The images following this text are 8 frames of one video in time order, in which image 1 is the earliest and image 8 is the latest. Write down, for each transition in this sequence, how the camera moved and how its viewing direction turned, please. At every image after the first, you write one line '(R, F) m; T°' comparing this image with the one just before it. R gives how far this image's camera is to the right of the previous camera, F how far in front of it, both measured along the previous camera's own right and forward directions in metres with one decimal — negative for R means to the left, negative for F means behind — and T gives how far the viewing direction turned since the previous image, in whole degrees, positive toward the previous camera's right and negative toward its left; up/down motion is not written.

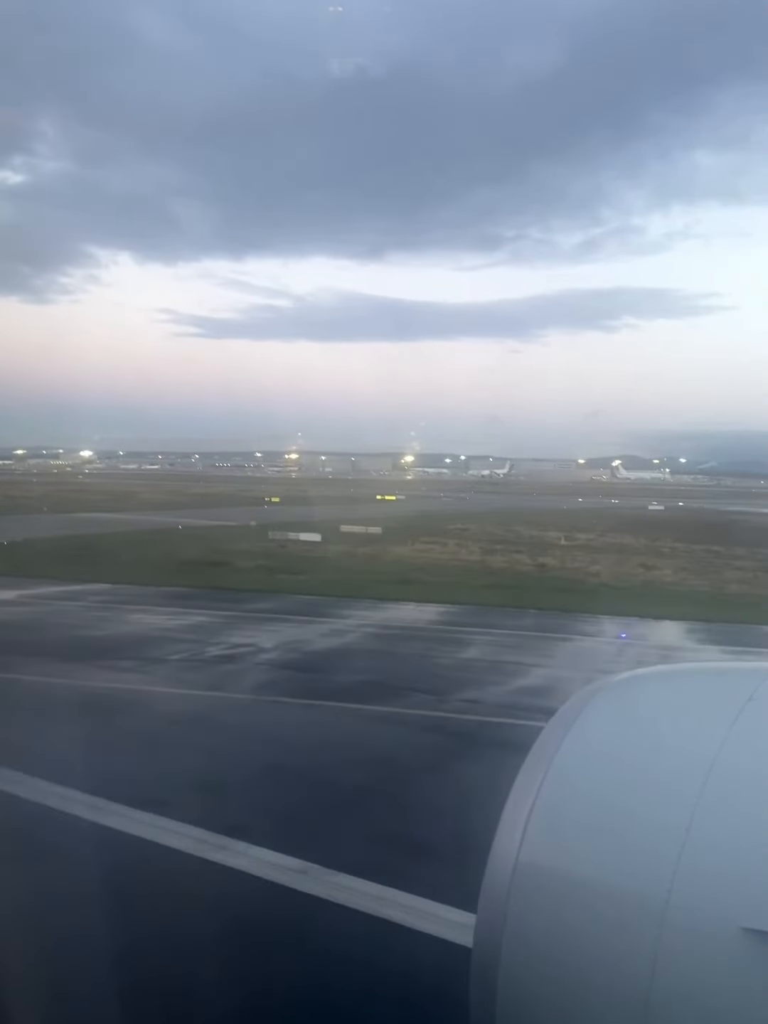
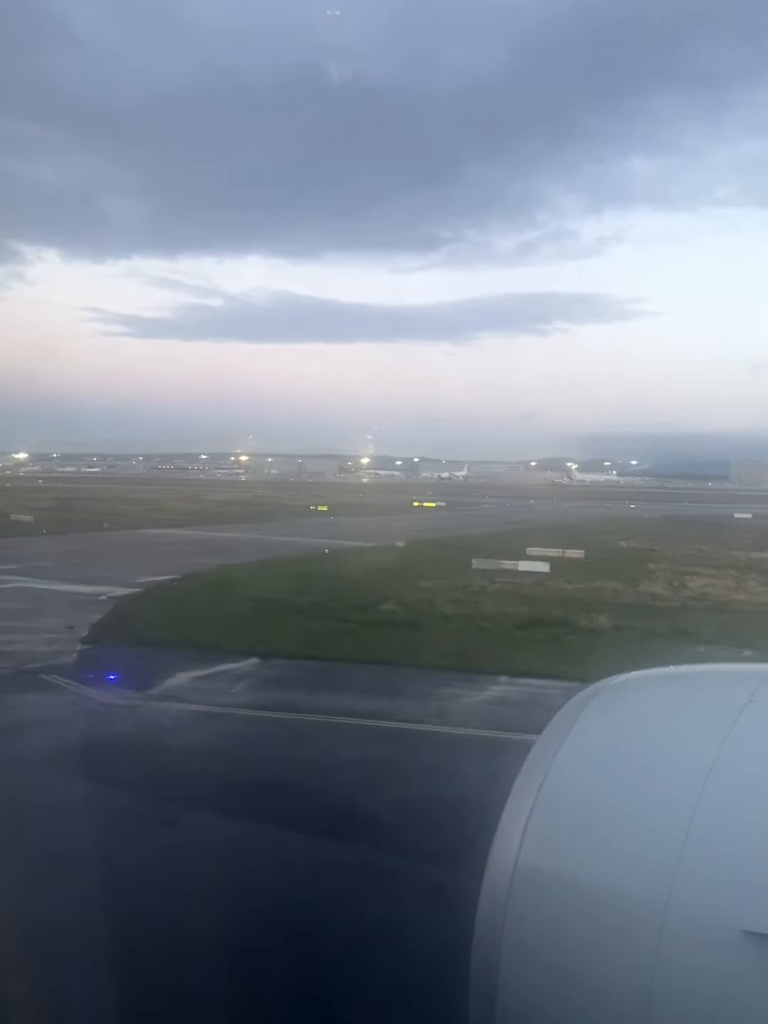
(-1.0, +0.9) m; +4°
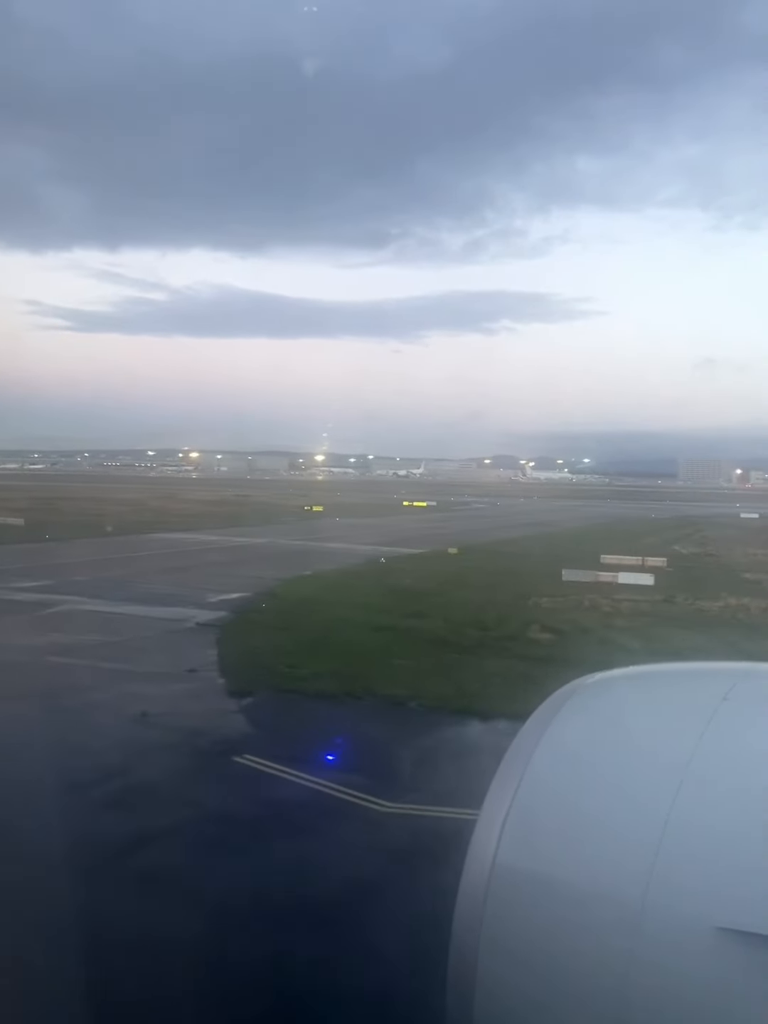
(-0.4, +0.3) m; +4°
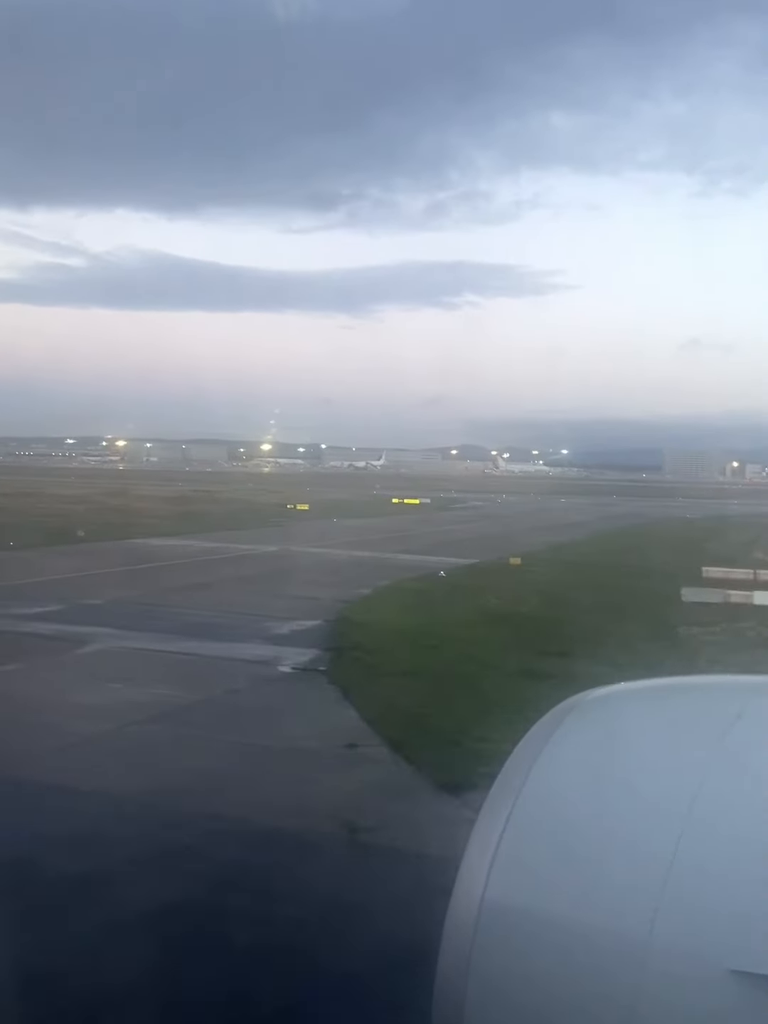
(-0.3, +1.4) m; +3°
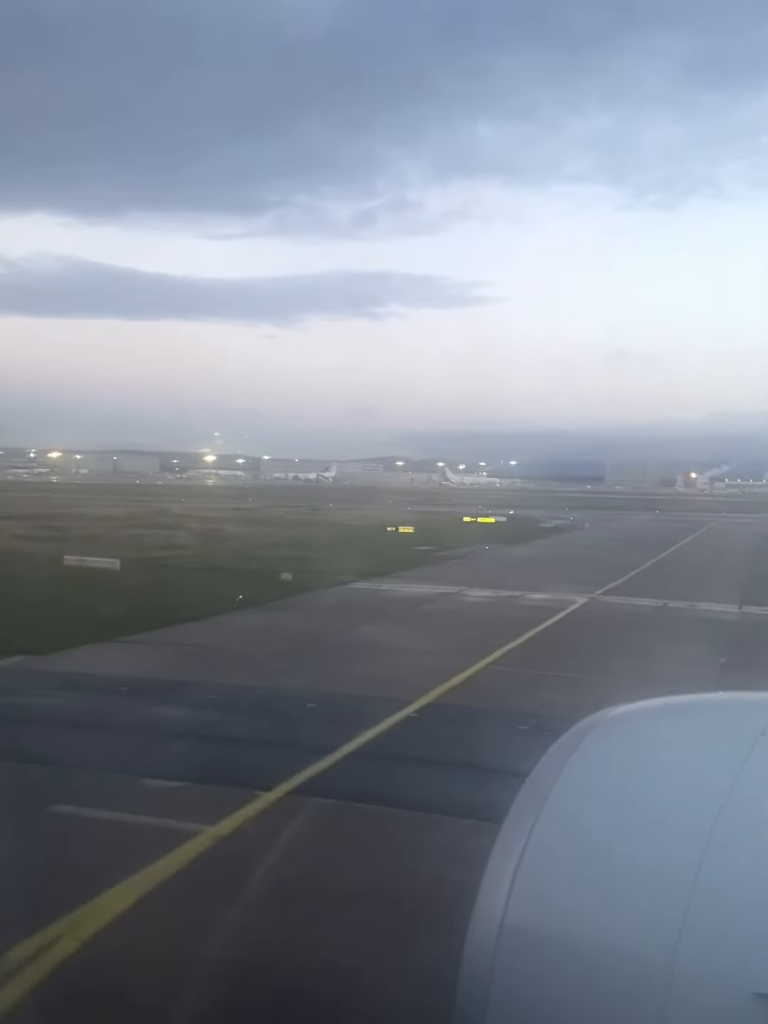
(-1.3, +0.9) m; +5°
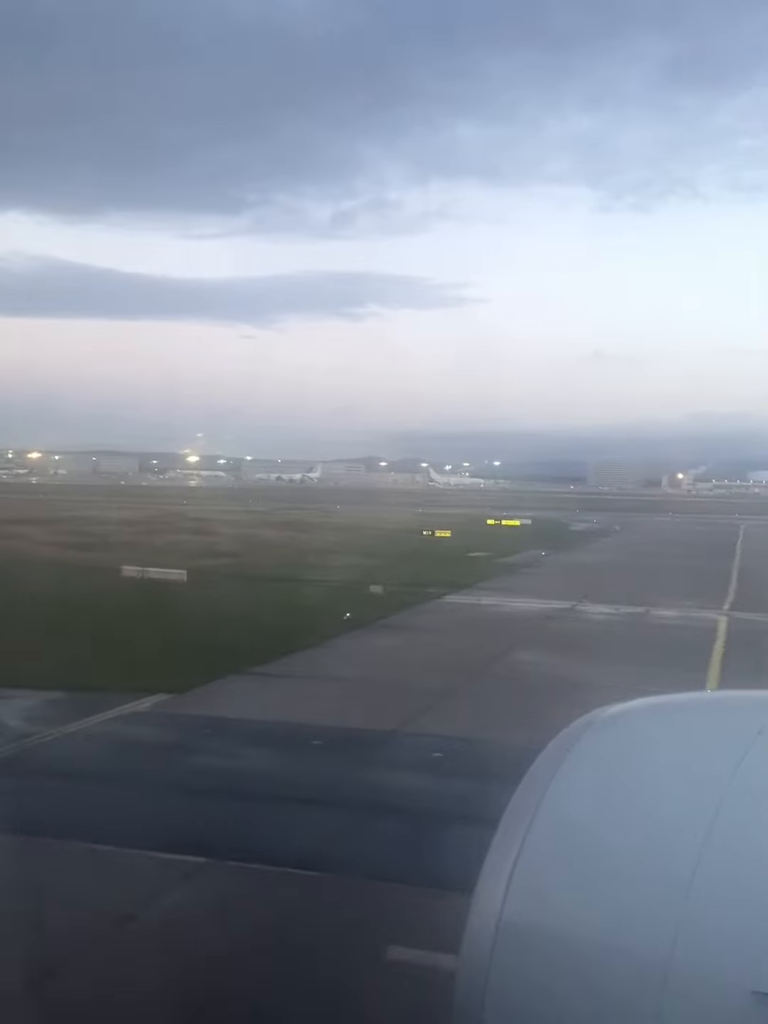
(-0.4, +0.3) m; +1°
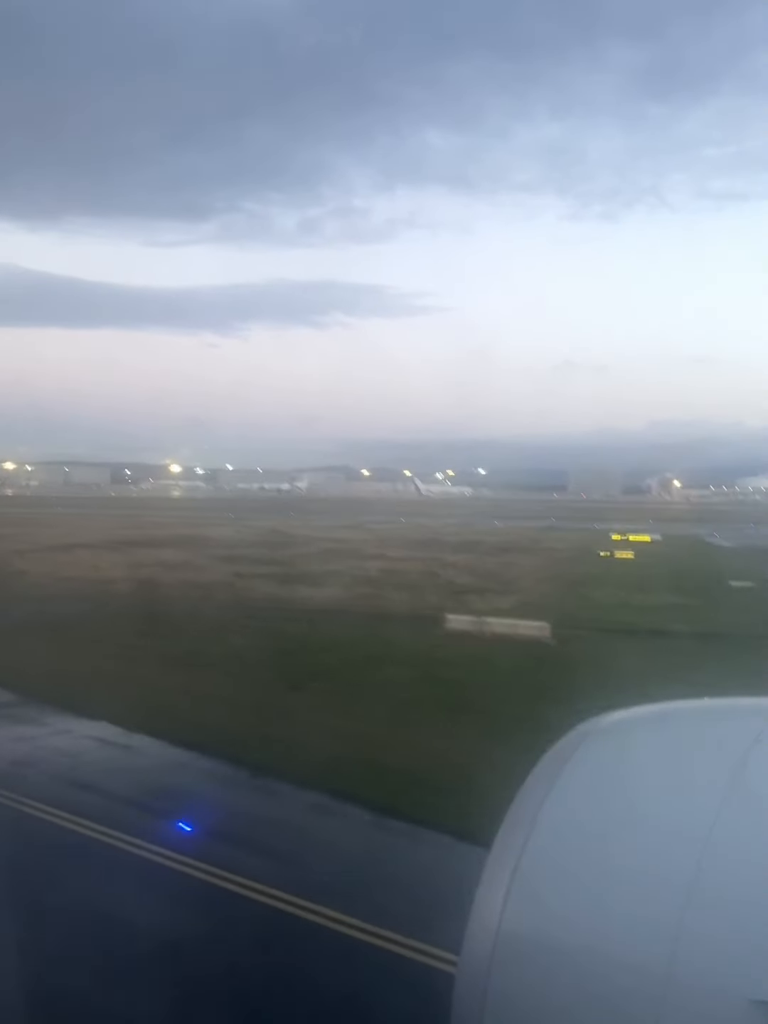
(-1.2, +0.8) m; +2°
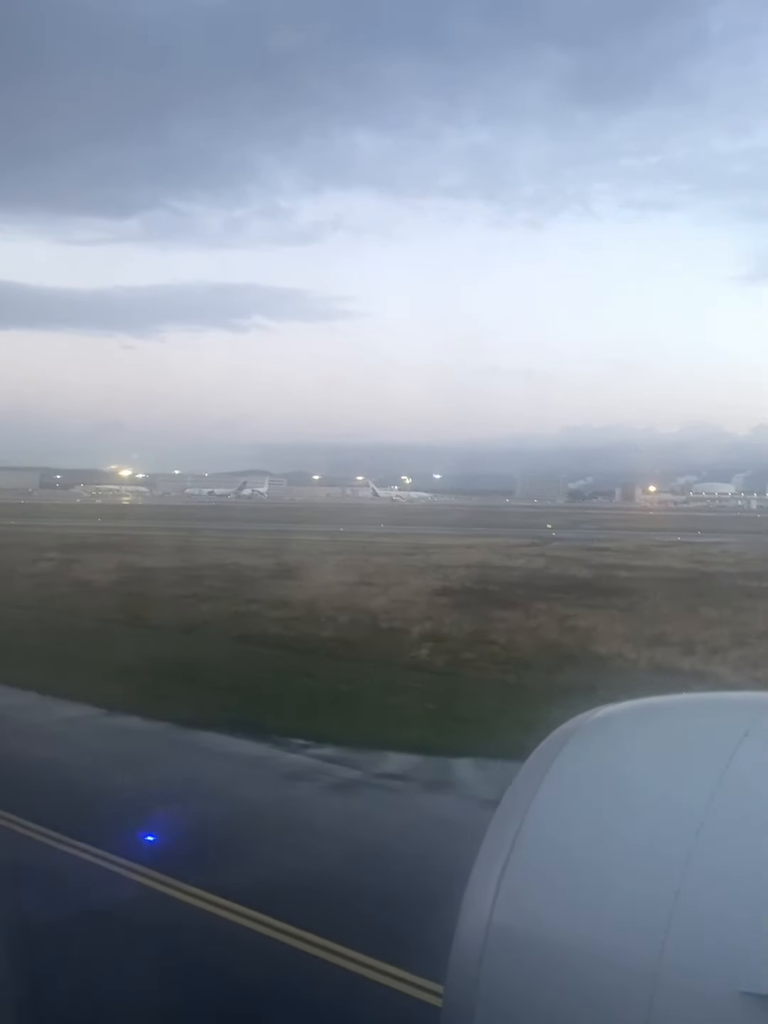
(-2.6, +1.0) m; +5°
